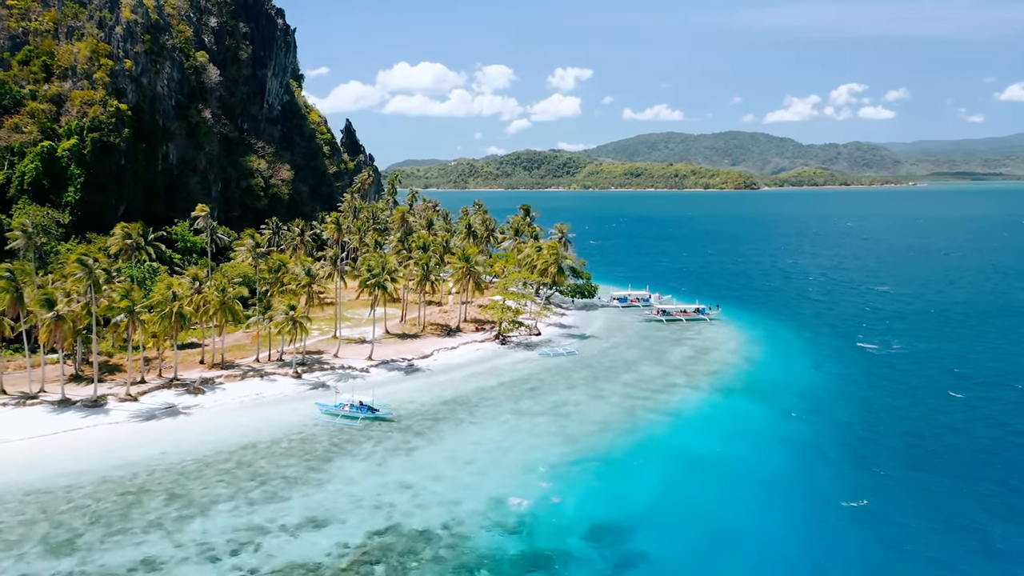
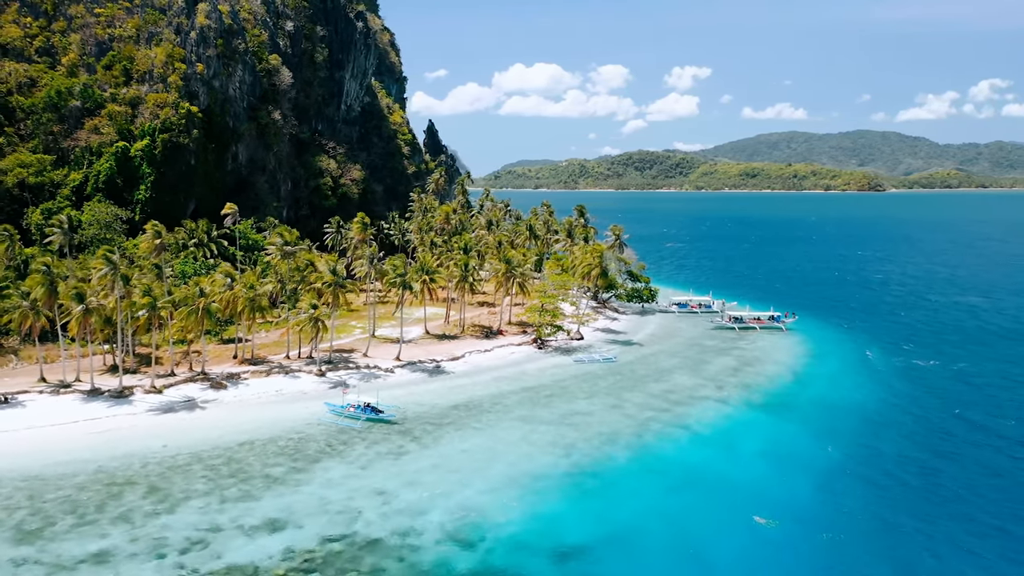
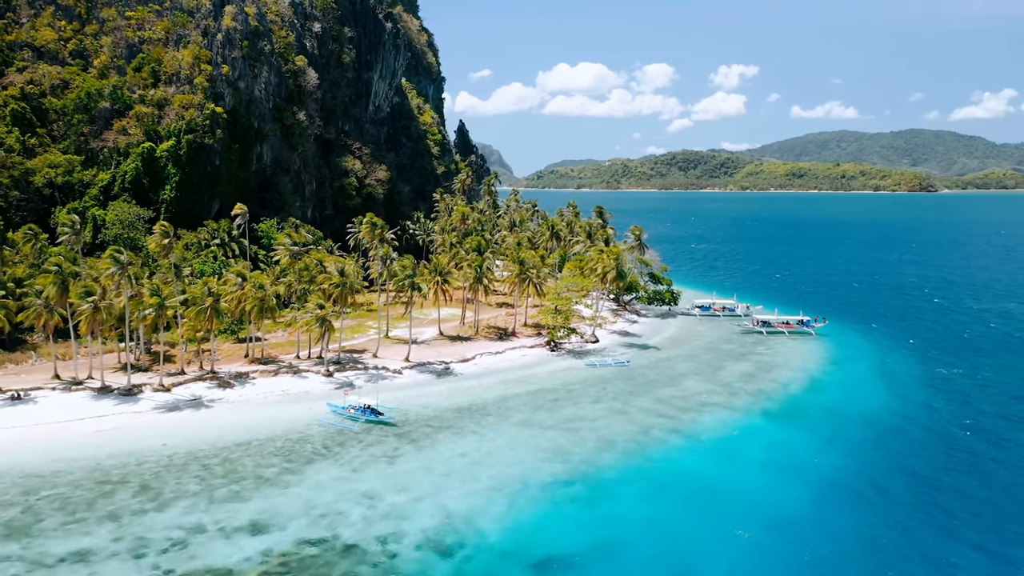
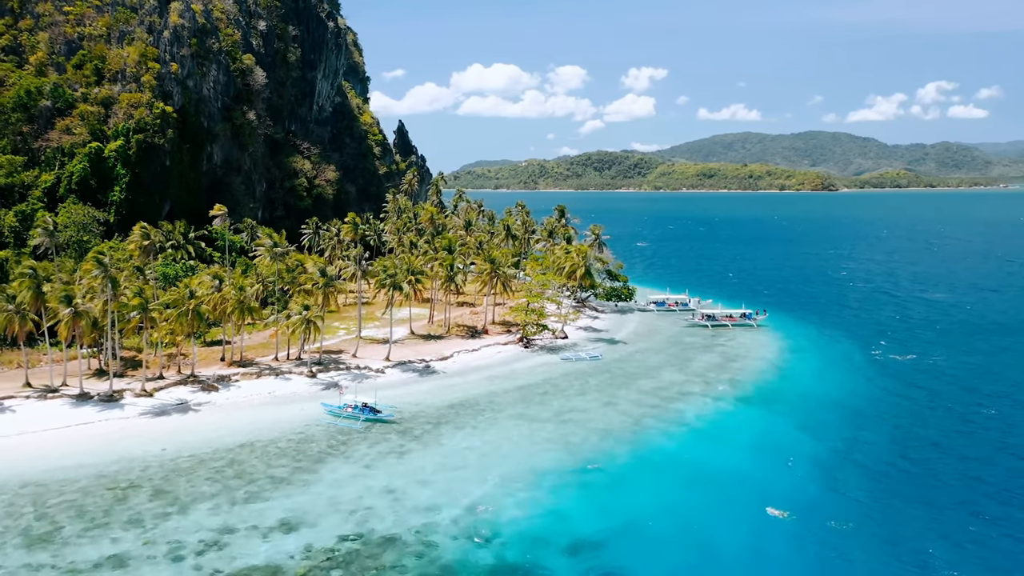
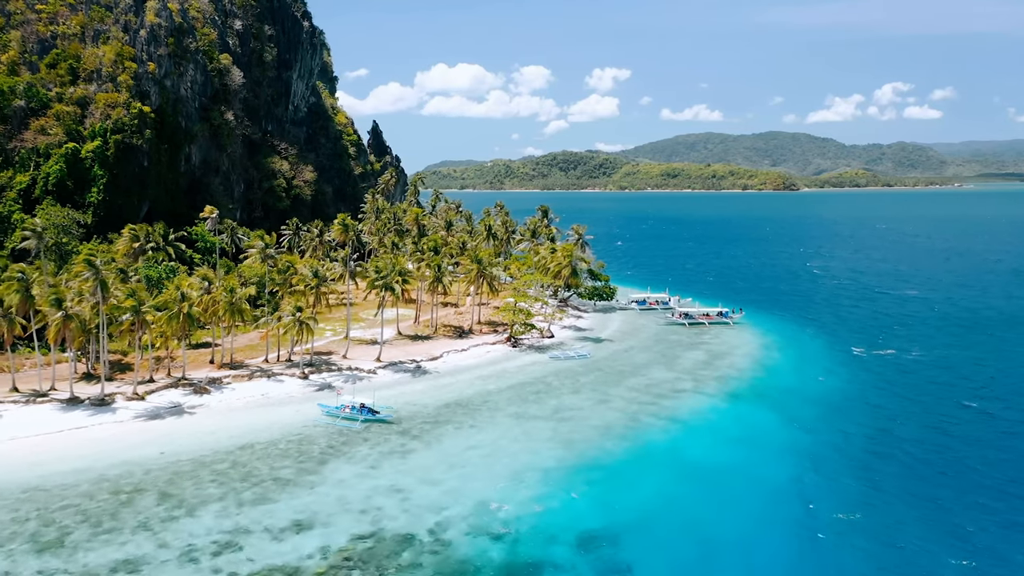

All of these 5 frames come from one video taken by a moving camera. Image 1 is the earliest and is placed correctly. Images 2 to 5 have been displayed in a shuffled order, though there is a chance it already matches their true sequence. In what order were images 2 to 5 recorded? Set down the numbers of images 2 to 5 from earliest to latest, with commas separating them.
5, 4, 2, 3
